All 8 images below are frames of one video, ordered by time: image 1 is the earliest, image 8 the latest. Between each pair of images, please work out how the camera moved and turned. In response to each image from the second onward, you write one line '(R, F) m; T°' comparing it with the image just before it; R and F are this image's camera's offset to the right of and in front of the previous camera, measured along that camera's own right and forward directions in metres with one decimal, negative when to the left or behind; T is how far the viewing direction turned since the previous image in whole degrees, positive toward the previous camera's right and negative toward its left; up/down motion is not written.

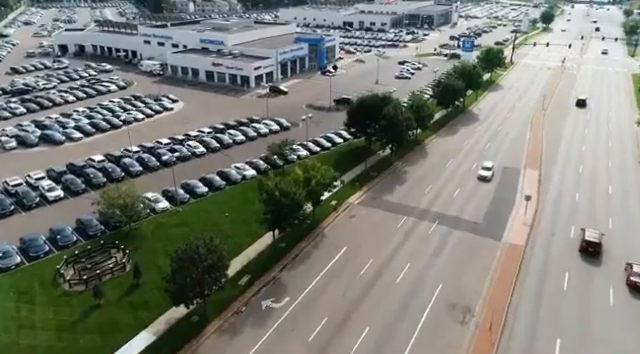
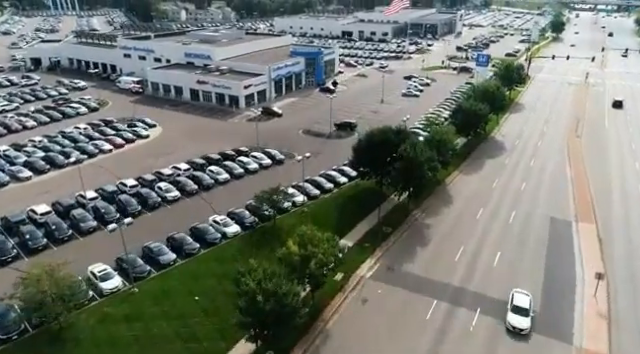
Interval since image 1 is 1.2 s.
(-0.2, +8.9) m; 0°
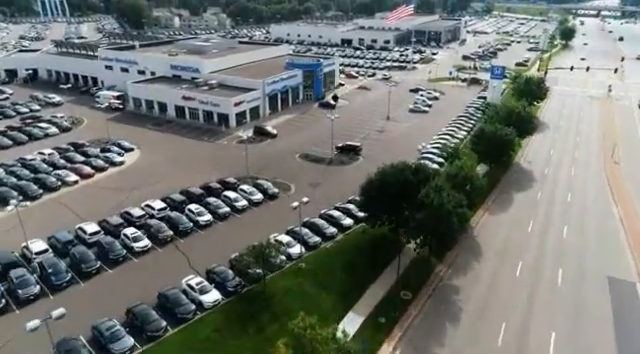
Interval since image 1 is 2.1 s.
(-0.2, +7.1) m; 0°
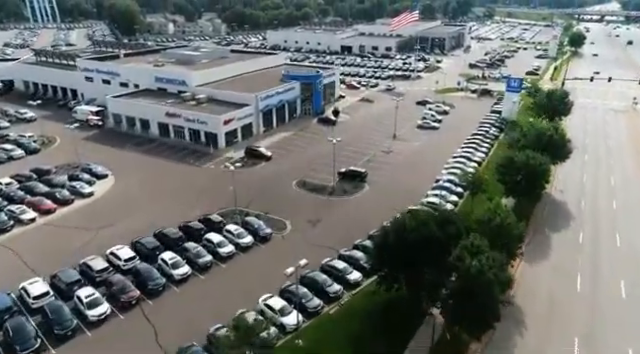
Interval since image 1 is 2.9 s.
(-0.1, +6.4) m; 0°
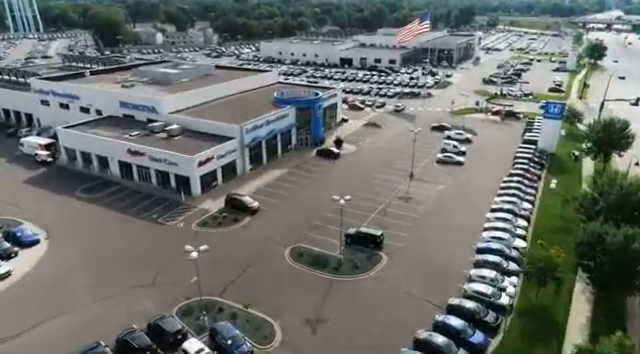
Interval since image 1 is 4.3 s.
(-0.3, +11.3) m; 0°
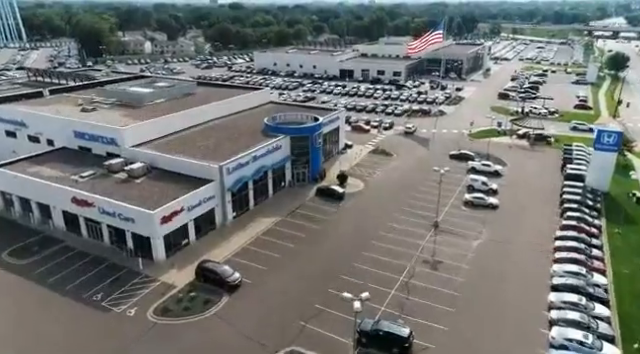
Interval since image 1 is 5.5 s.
(-0.3, +10.1) m; 0°
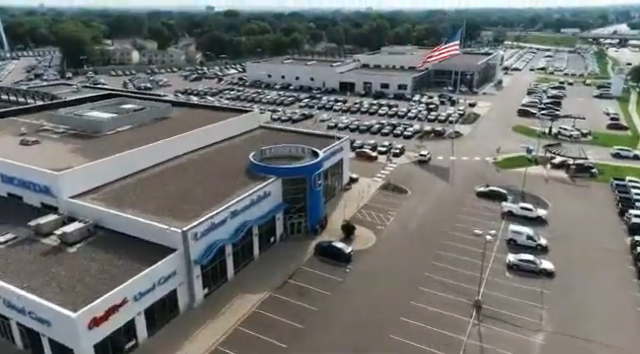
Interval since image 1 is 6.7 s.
(-0.2, +10.1) m; 0°
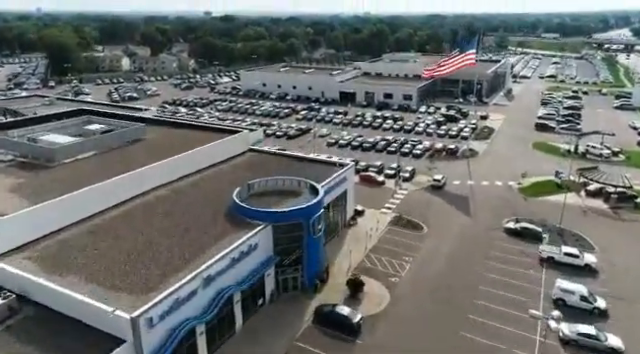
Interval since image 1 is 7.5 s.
(-0.1, +7.4) m; 0°
